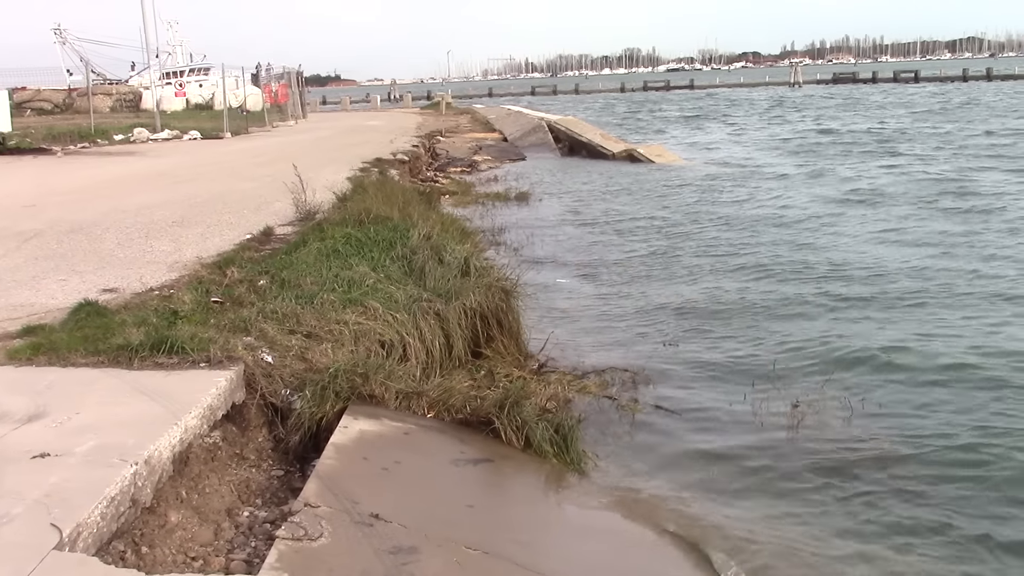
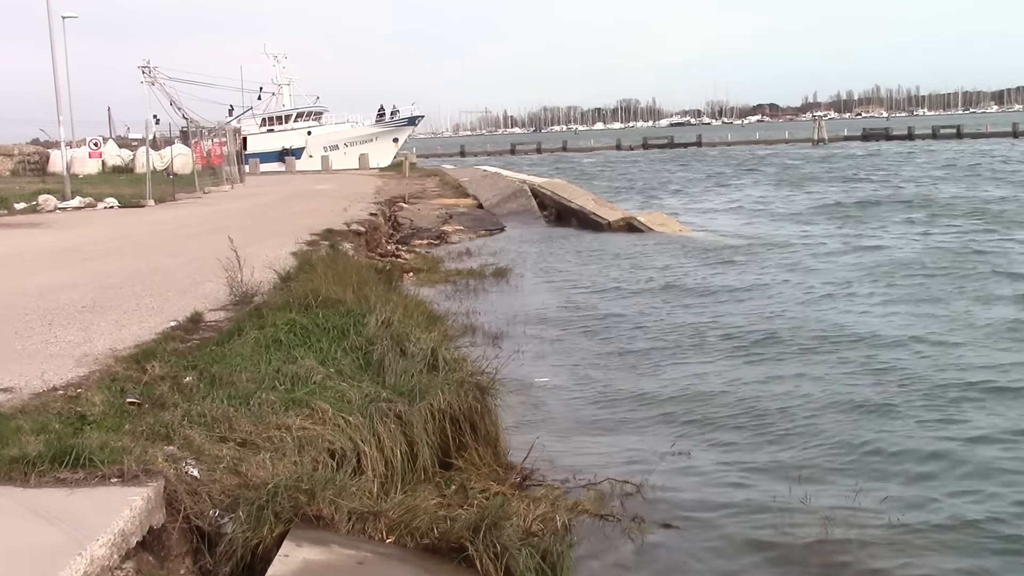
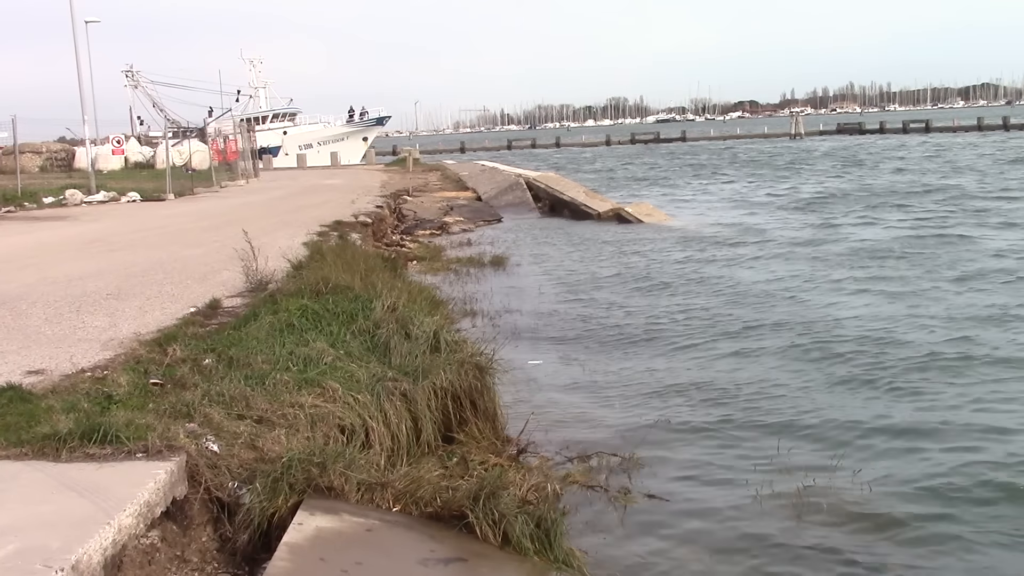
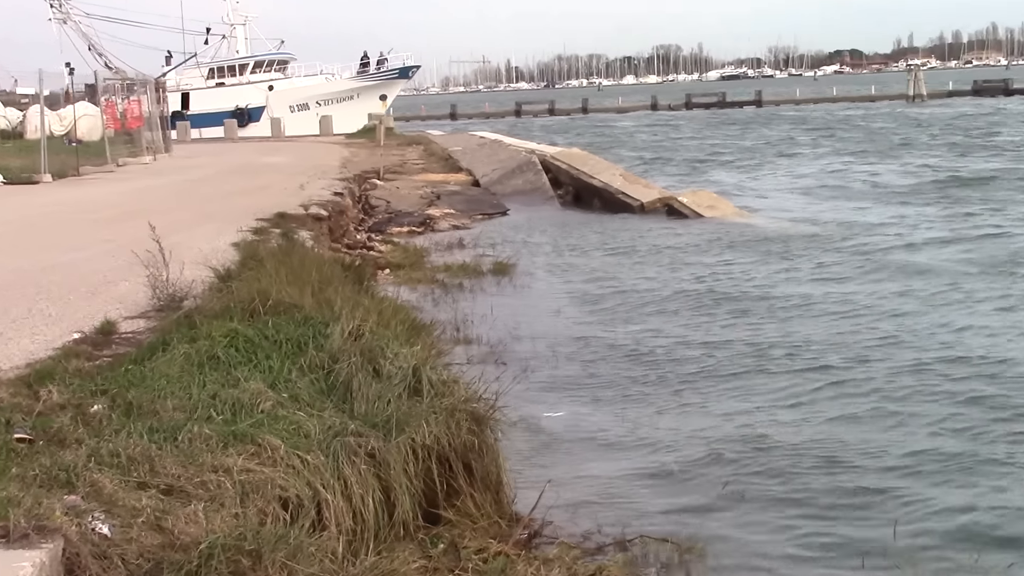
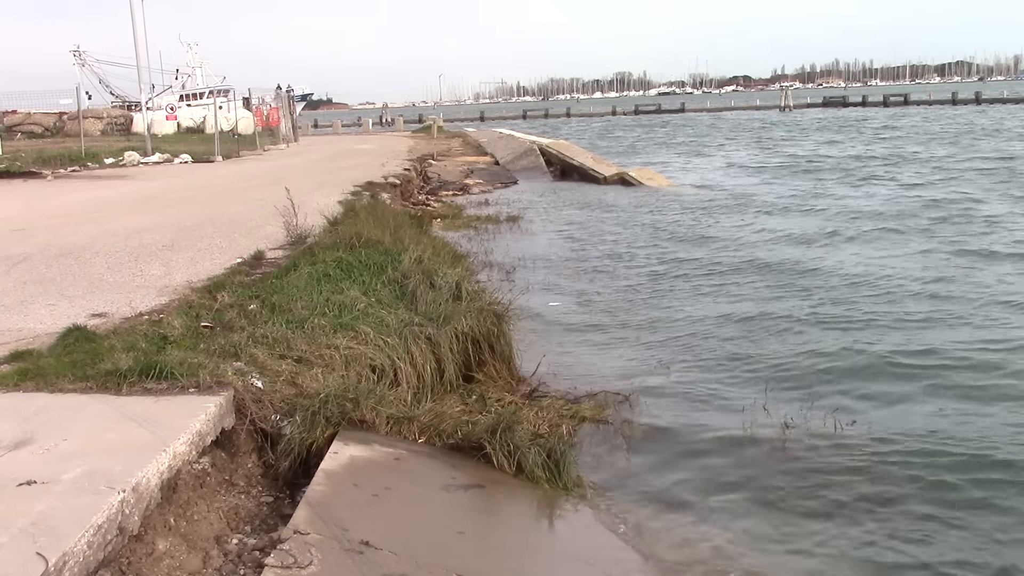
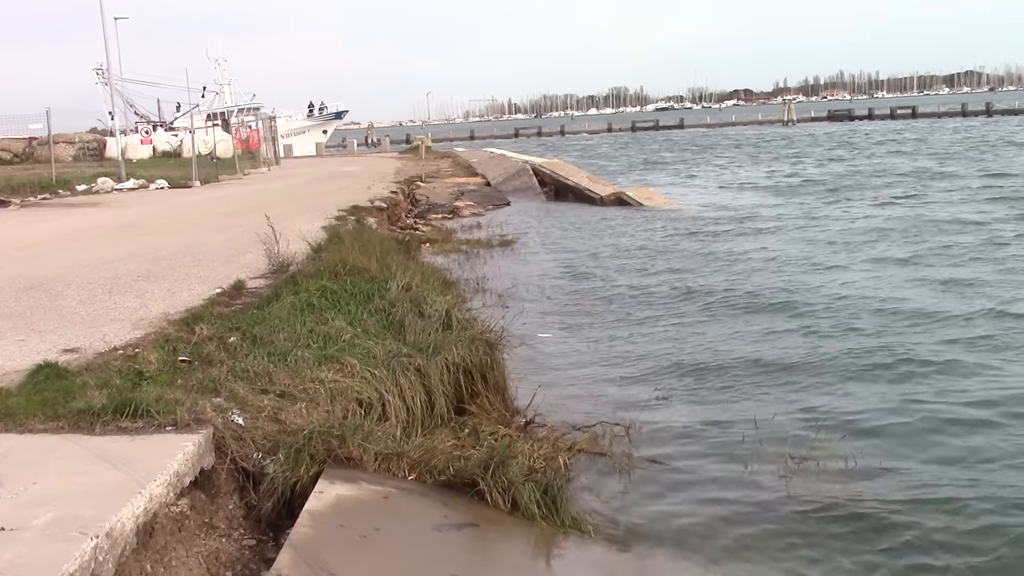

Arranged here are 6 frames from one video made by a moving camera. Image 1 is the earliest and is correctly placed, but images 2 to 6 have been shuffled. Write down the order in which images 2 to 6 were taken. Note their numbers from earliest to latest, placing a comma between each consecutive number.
5, 6, 3, 2, 4
